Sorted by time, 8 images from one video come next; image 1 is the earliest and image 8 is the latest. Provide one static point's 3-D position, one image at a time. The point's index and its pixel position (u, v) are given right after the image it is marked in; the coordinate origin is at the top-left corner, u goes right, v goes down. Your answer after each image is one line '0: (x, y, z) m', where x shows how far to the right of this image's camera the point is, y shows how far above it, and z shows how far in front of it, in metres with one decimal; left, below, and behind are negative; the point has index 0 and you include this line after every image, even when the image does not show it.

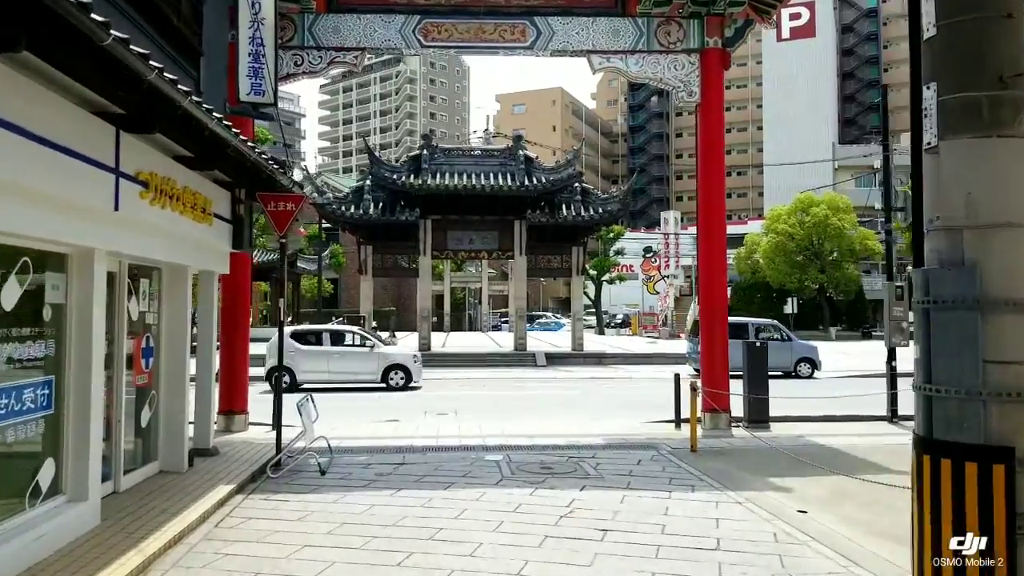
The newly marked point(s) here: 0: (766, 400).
0: (+4.1, -1.8, +12.9) m
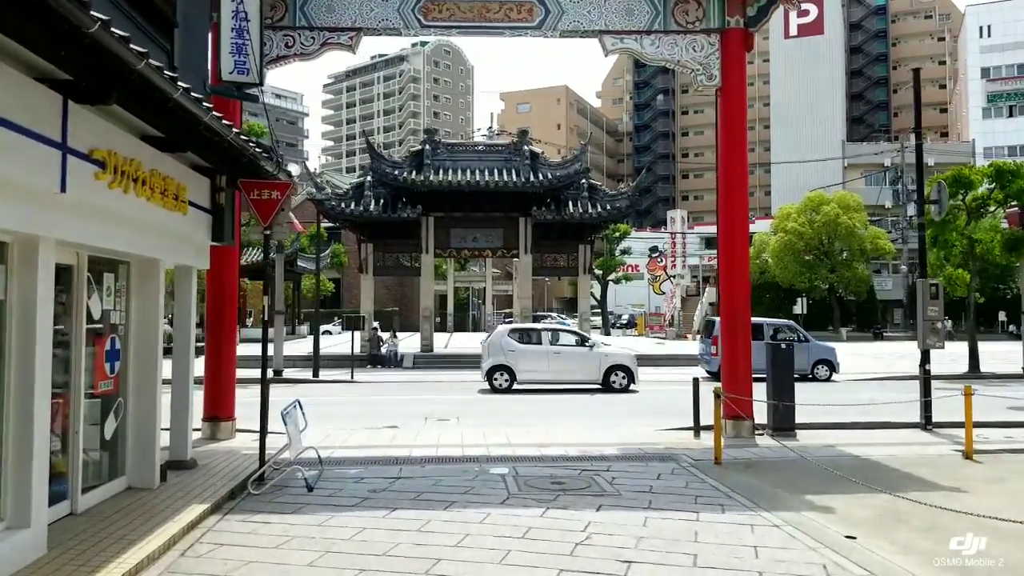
0: (+4.2, -1.8, +11.9) m
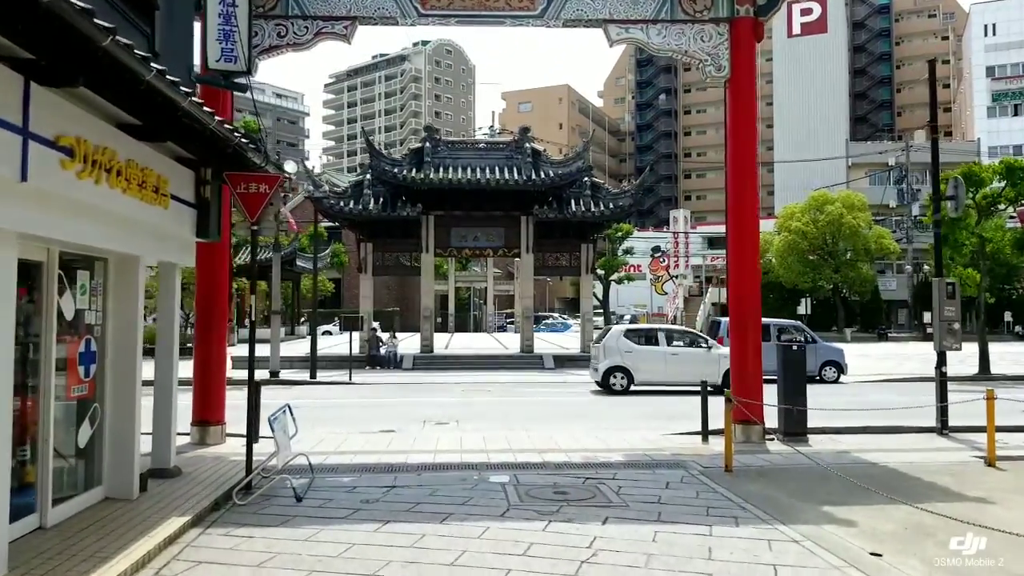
0: (+4.2, -1.8, +11.5) m
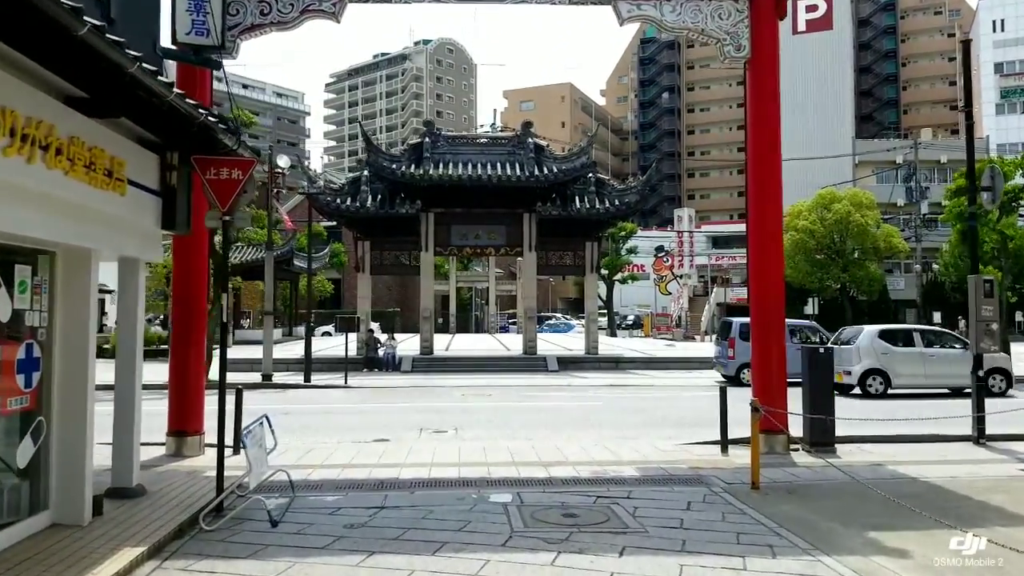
0: (+4.2, -1.8, +10.6) m
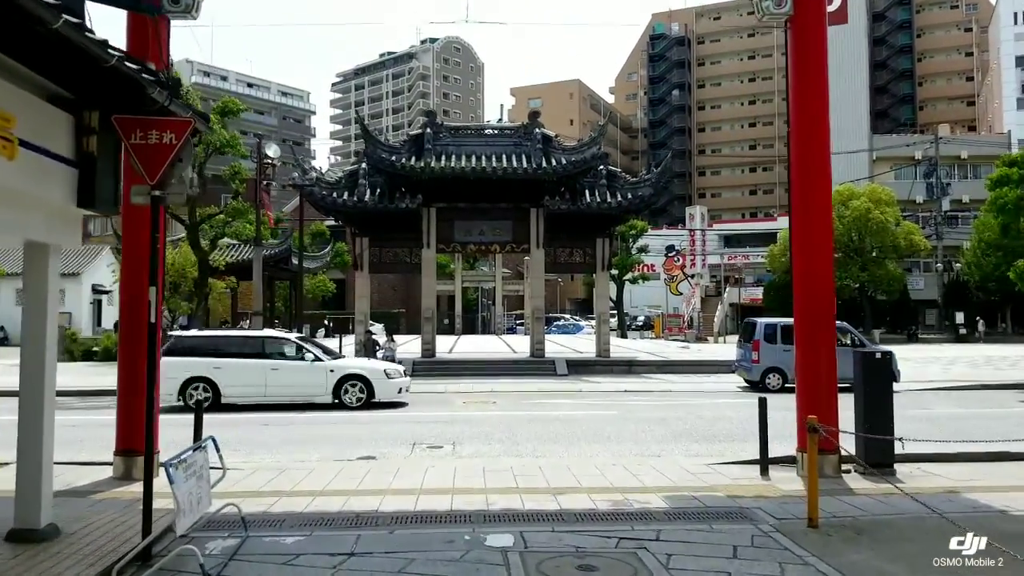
0: (+4.3, -1.7, +9.0) m
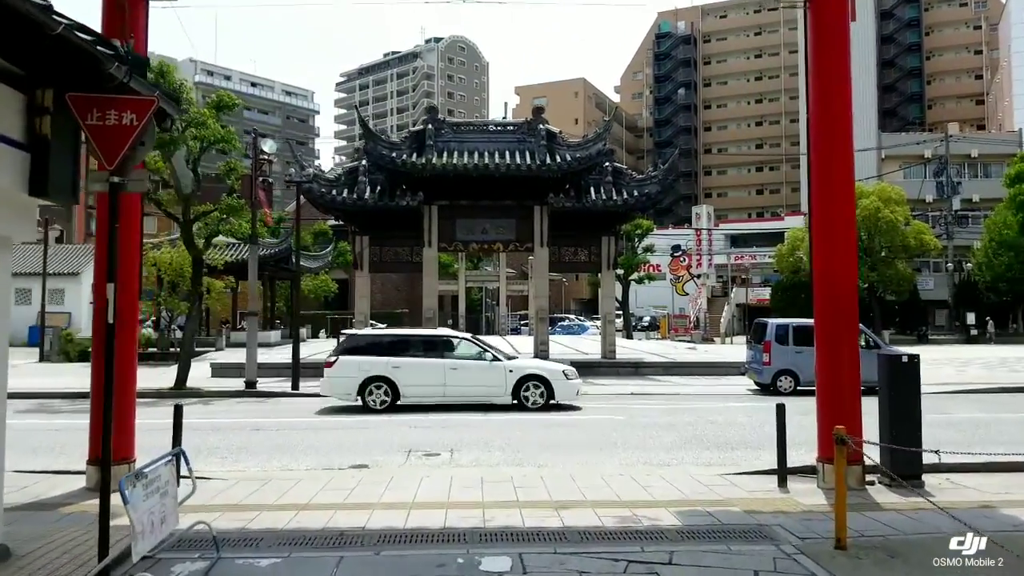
0: (+4.3, -1.7, +8.4) m
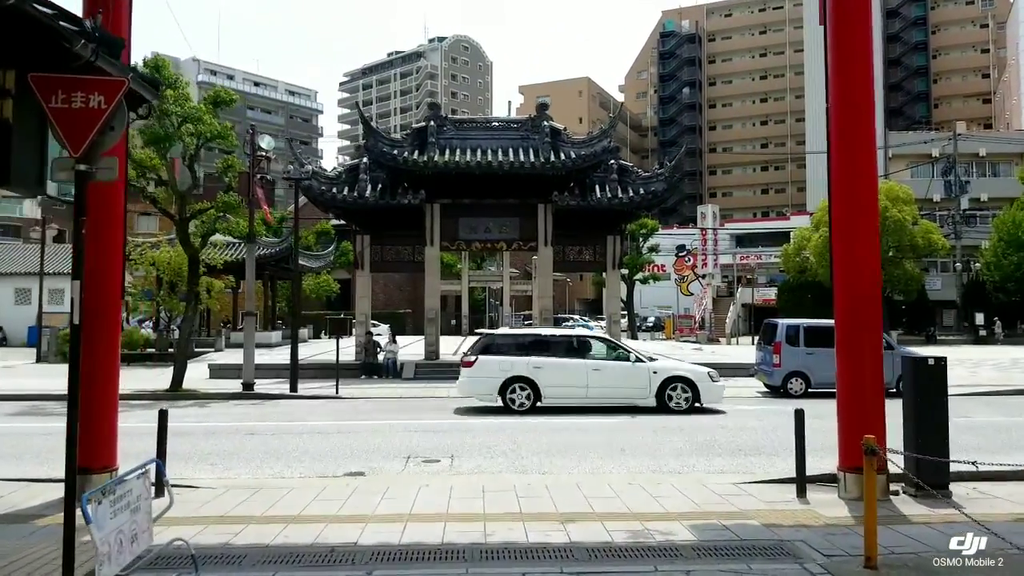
0: (+4.3, -1.7, +7.9) m
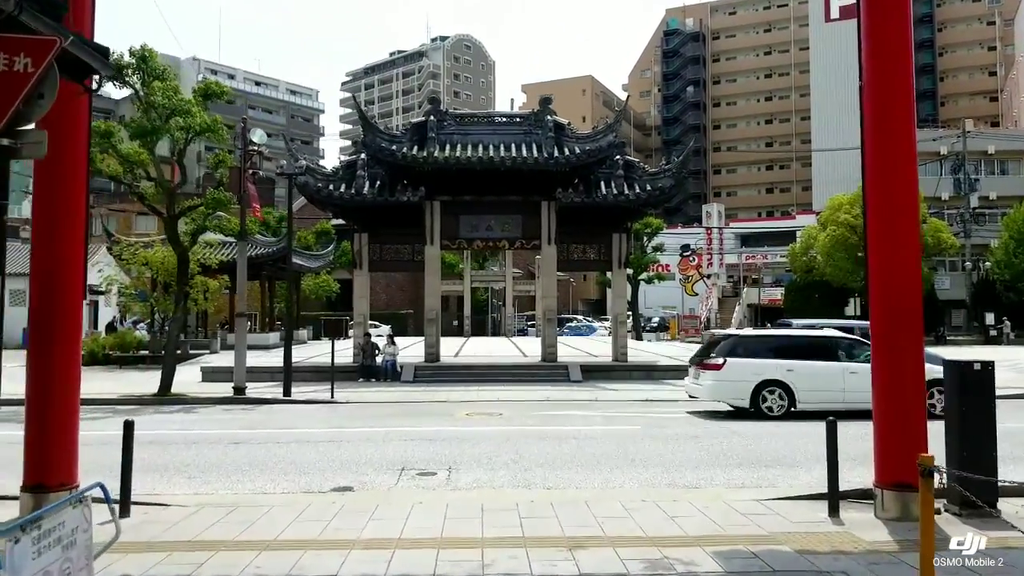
0: (+4.3, -1.6, +7.1) m
